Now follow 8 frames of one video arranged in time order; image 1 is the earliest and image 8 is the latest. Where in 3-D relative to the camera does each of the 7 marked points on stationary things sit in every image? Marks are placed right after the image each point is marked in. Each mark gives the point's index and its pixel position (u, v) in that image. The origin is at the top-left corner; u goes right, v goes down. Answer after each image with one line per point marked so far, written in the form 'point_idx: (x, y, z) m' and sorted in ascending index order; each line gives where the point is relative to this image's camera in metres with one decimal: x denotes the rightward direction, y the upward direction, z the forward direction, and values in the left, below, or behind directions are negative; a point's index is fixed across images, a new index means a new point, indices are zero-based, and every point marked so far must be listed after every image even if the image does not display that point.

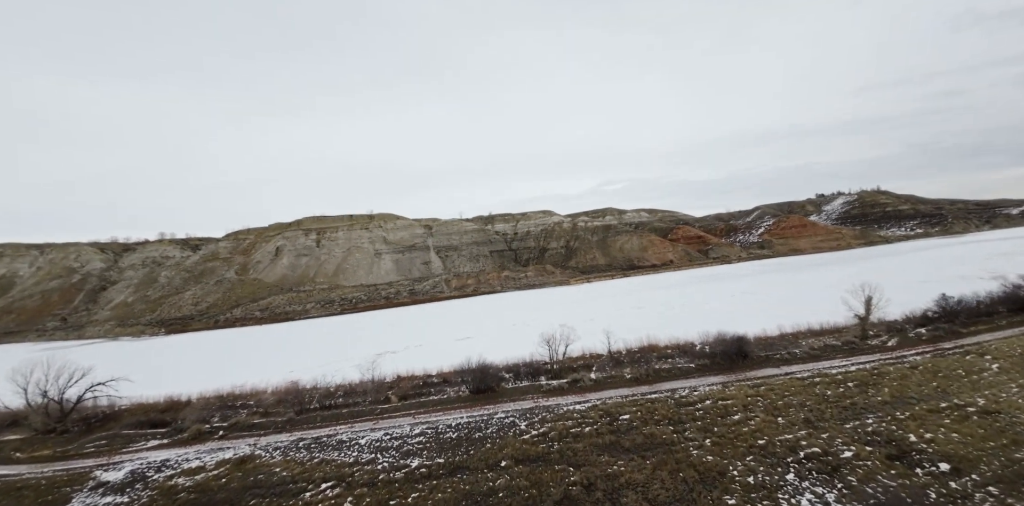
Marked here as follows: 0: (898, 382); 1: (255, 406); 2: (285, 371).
0: (+8.7, -2.9, +9.0) m
1: (-8.0, -4.8, +12.4) m
2: (-10.5, -5.7, +18.6) m
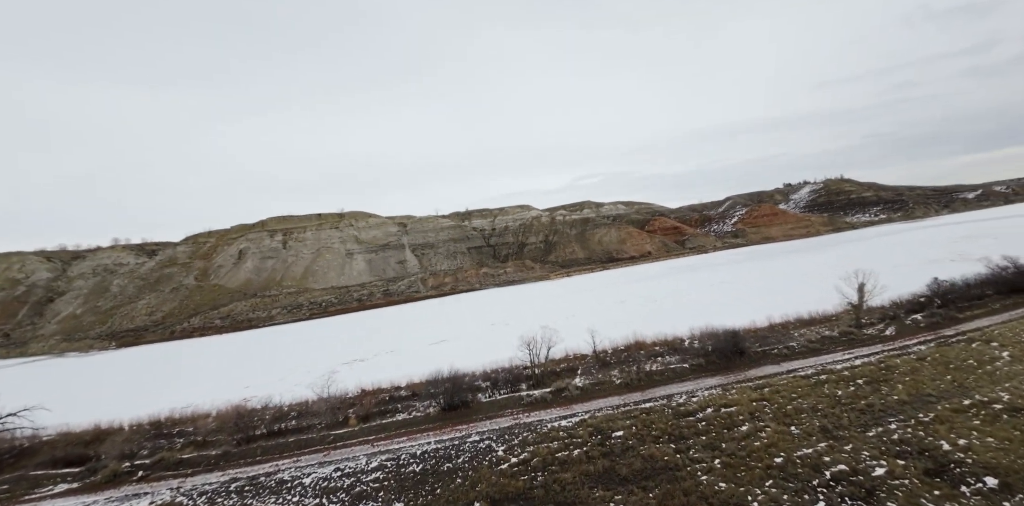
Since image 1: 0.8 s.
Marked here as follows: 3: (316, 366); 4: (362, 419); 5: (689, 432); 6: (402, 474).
0: (+8.1, -2.5, +8.2) m
1: (-8.6, -4.9, +10.8) m
2: (-11.4, -5.8, +16.8) m
3: (-9.3, -5.3, +19.0) m
4: (-3.7, -4.1, +9.9) m
5: (+2.9, -3.0, +6.6) m
6: (-1.8, -3.7, +6.6) m
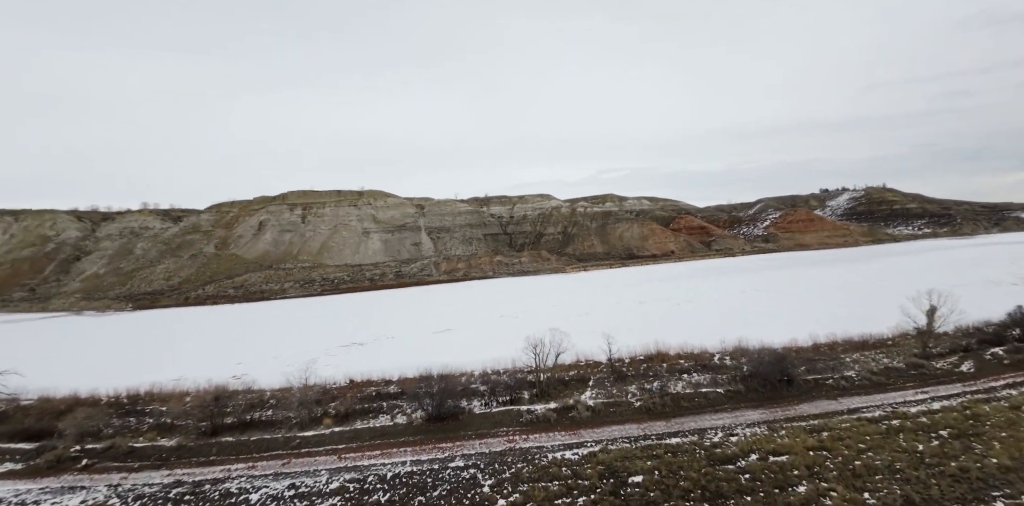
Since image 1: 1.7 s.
0: (+8.1, -2.9, +6.5) m
1: (-8.6, -4.1, +9.9) m
2: (-11.2, -4.7, +16.1) m
3: (-9.0, -4.2, +18.1) m
4: (-3.8, -3.6, +8.8) m
5: (+2.8, -3.0, +5.2) m
6: (-2.0, -3.4, +5.4) m
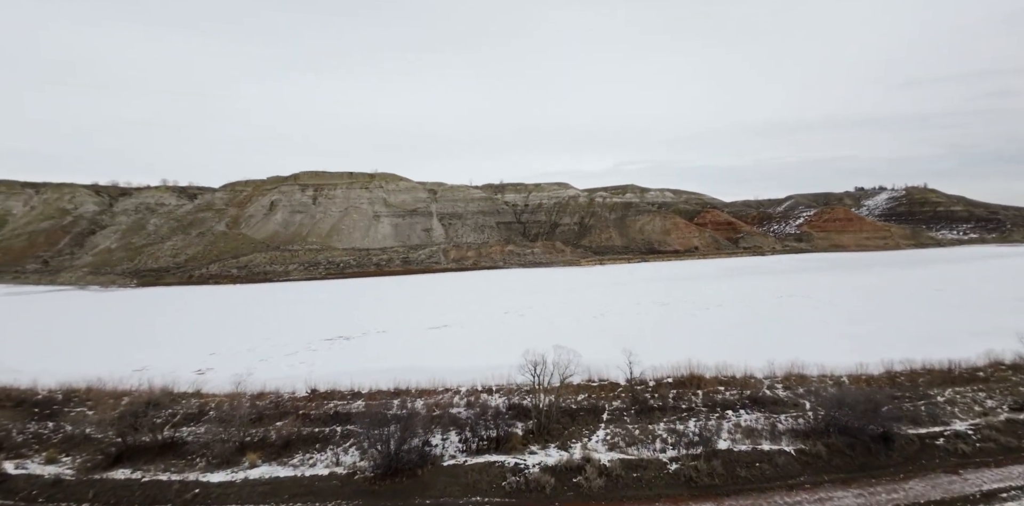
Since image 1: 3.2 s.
0: (+7.8, -3.1, +4.0) m
1: (-8.8, -3.6, +8.1) m
2: (-11.1, -3.9, +14.4) m
3: (-8.8, -3.5, +16.3) m
4: (-4.0, -3.3, +6.8) m
5: (+2.4, -3.1, +2.9) m
6: (-2.4, -3.2, +3.4) m
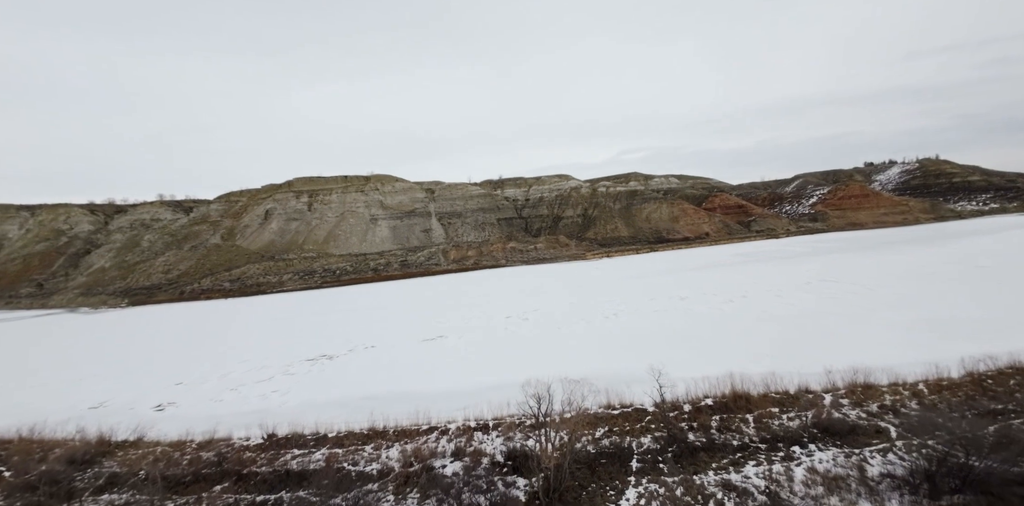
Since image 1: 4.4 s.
0: (+7.7, -2.8, +2.2) m
1: (-8.8, -4.1, +6.4) m
2: (-11.0, -4.5, +12.8) m
3: (-8.7, -3.9, +14.7) m
4: (-4.0, -3.6, +5.1) m
5: (+2.4, -3.0, +1.1) m
6: (-2.4, -3.5, +1.6) m
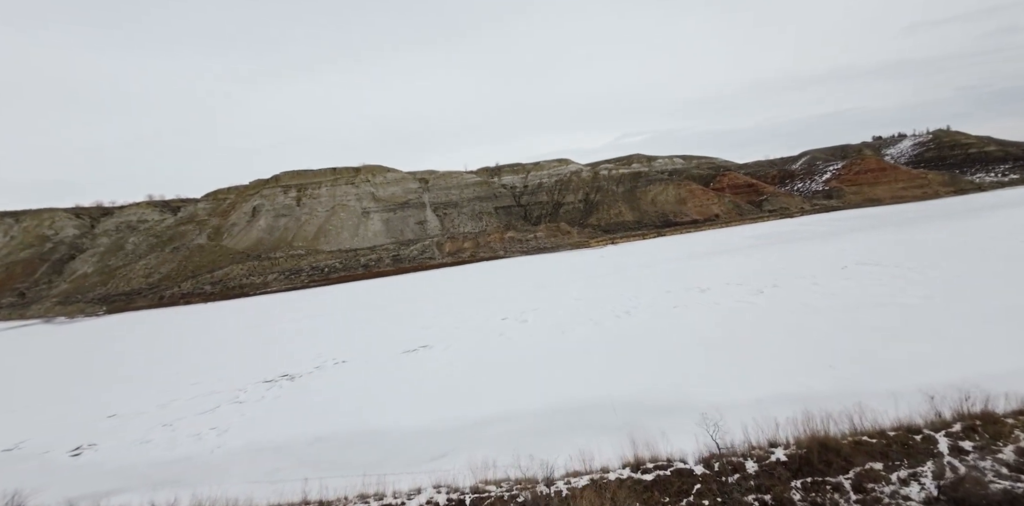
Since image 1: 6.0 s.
0: (+7.5, -2.6, -0.1) m
1: (-8.9, -4.4, +4.2) m
2: (-11.1, -4.7, +10.6) m
3: (-8.8, -4.0, +12.5) m
4: (-4.1, -3.8, +2.8) m
5: (+2.1, -3.1, -1.2) m
6: (-2.6, -3.7, -0.6) m
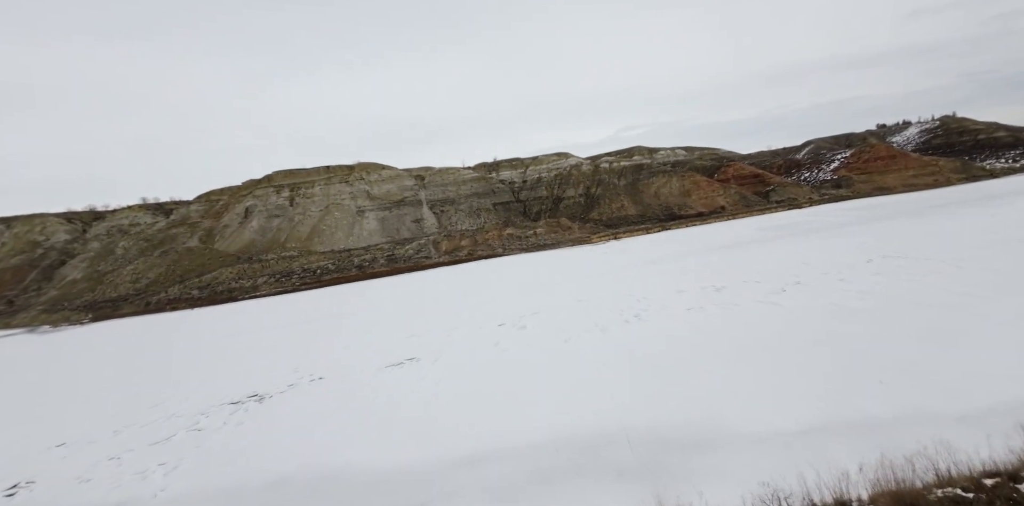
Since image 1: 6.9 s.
0: (+7.4, -2.6, -1.5) m
1: (-9.0, -4.7, +2.9) m
2: (-11.2, -4.9, +9.3) m
3: (-8.9, -4.2, +11.1) m
4: (-4.2, -3.9, +1.5) m
5: (+2.0, -3.2, -2.5) m
6: (-2.7, -3.9, -2.0) m
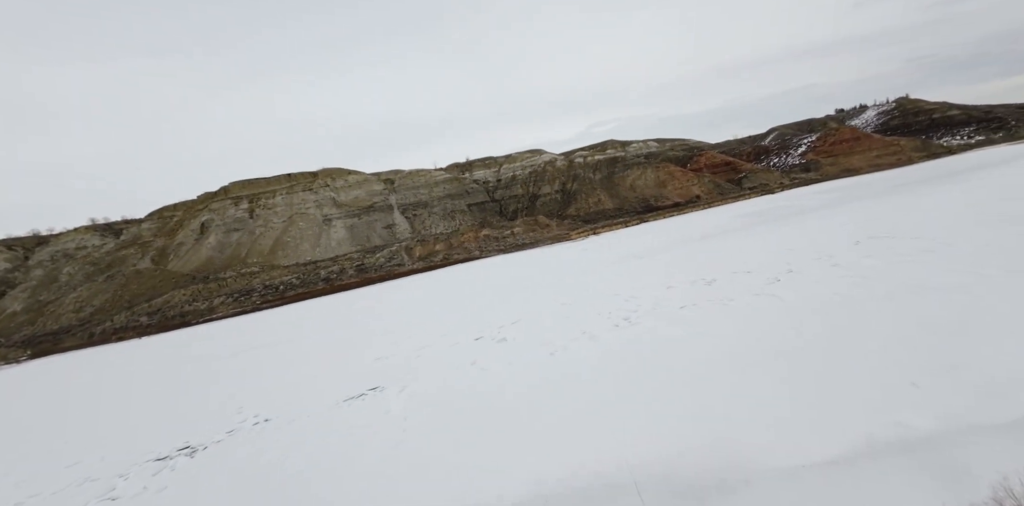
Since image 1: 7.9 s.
0: (+7.5, -2.3, -2.5) m
1: (-8.9, -5.3, +1.0) m
2: (-11.4, -5.7, +7.3) m
3: (-9.3, -4.8, +9.2) m
4: (-4.1, -4.3, -0.1) m
5: (+2.3, -3.2, -3.8) m
6: (-2.4, -4.1, -3.5) m
